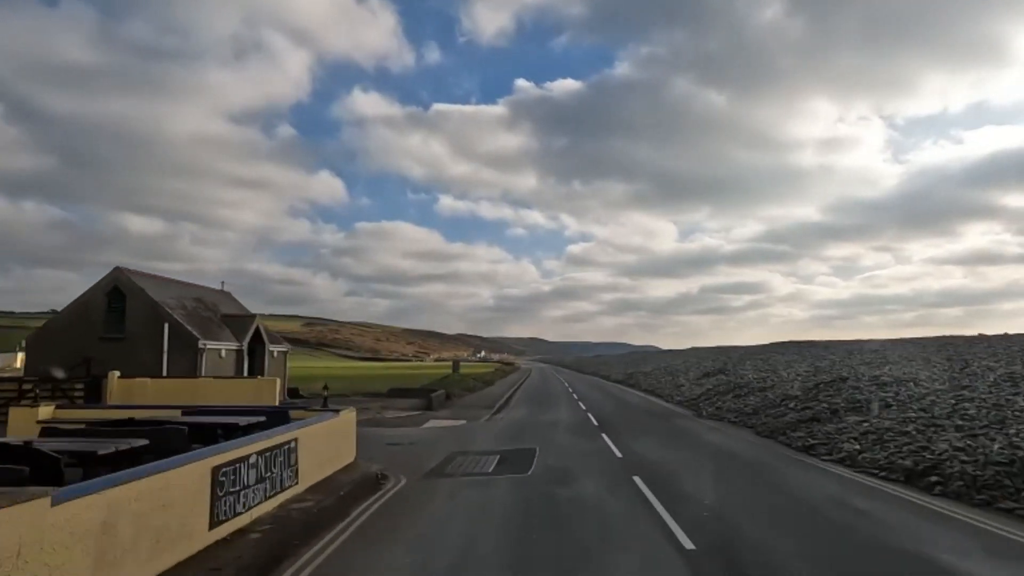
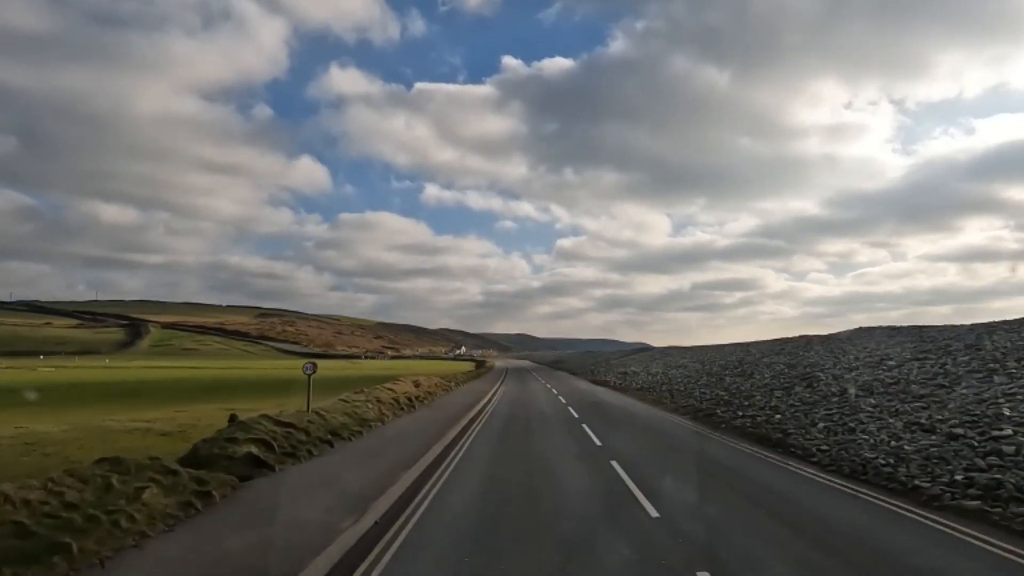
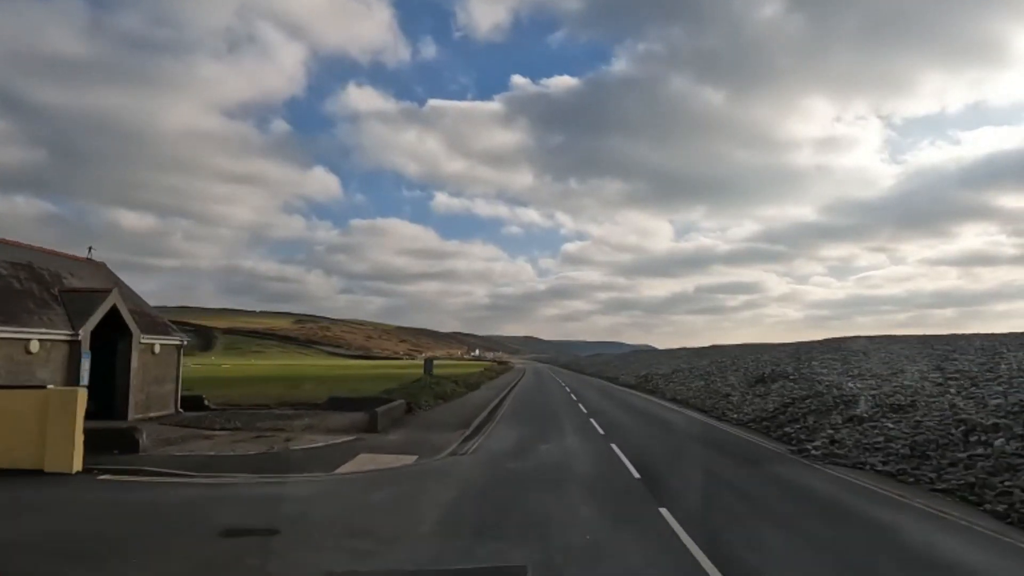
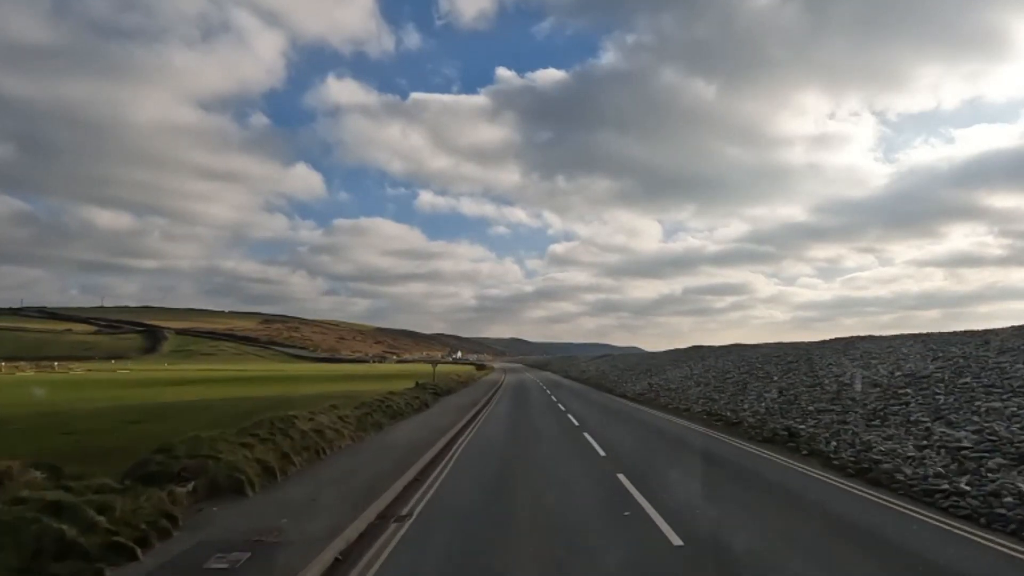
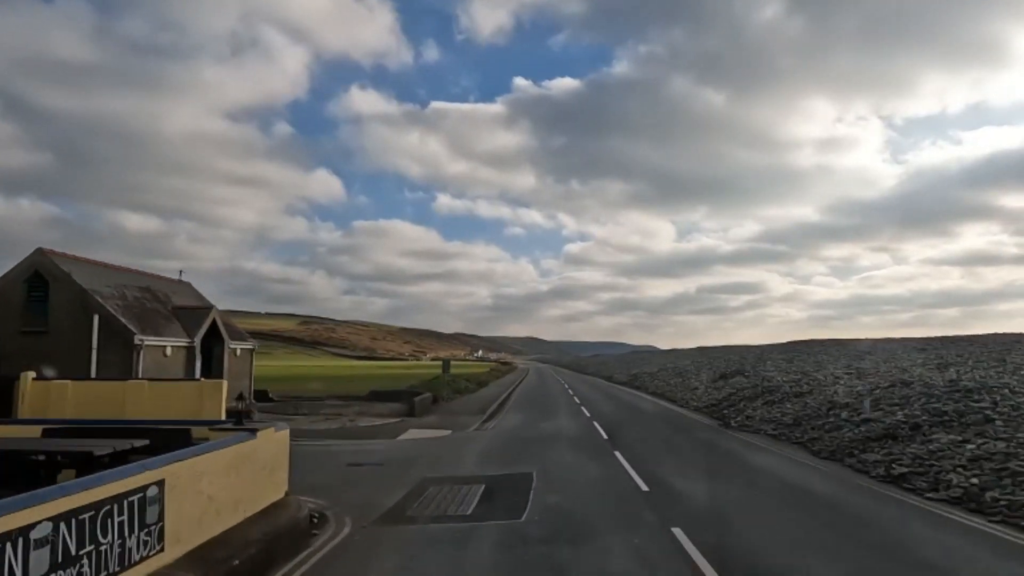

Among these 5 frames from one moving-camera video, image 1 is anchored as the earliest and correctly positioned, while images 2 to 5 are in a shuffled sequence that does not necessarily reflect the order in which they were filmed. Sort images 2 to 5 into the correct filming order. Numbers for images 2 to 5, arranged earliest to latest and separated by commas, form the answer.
5, 3, 4, 2
